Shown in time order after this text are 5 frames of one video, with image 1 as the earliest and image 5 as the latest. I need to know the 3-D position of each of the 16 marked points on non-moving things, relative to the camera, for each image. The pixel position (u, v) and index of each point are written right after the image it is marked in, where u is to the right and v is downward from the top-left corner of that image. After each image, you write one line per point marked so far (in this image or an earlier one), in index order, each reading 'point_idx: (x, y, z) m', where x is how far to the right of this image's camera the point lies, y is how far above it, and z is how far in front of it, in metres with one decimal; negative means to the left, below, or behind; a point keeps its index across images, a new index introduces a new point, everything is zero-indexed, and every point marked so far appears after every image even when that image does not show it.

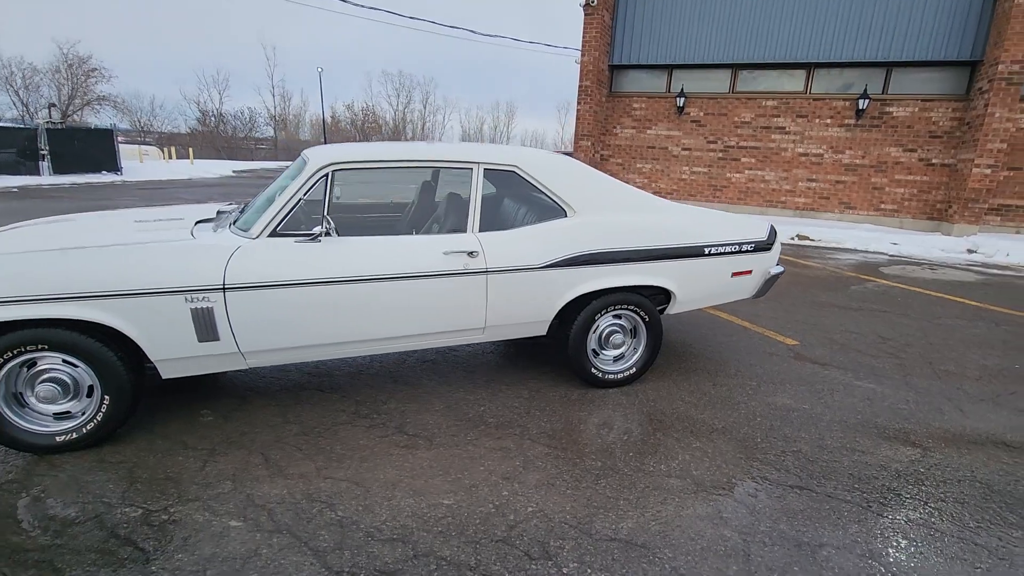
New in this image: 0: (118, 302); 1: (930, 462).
0: (-2.0, -0.1, +2.7) m
1: (+2.3, -0.9, +2.9) m
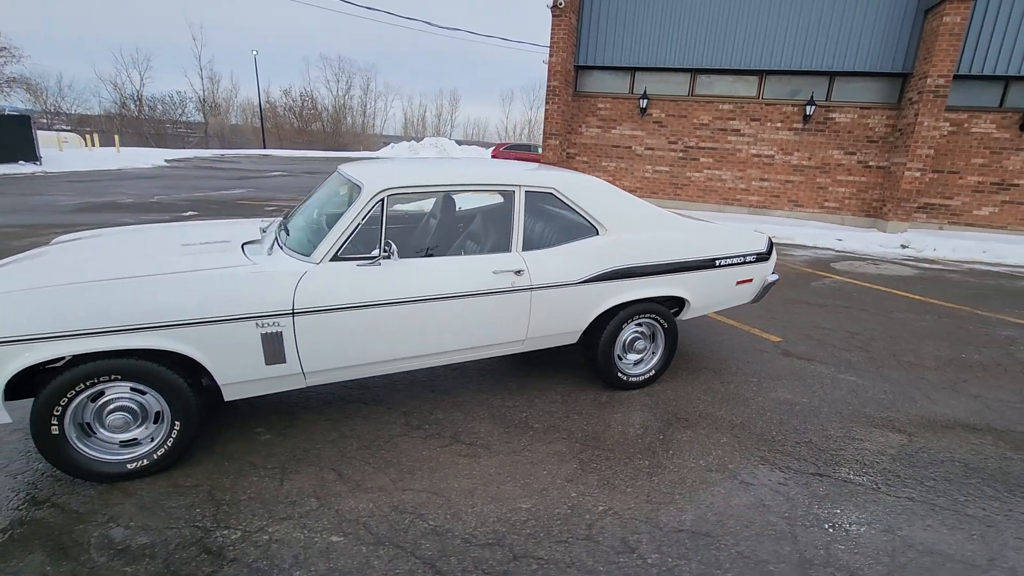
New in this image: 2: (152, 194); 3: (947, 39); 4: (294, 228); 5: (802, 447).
0: (-1.6, -0.2, +2.7) m
1: (+2.6, -1.0, +3.4) m
2: (-10.1, +2.6, +15.1) m
3: (+7.7, +4.4, +9.5) m
4: (-1.4, +0.4, +3.5) m
5: (+1.8, -1.0, +3.4) m
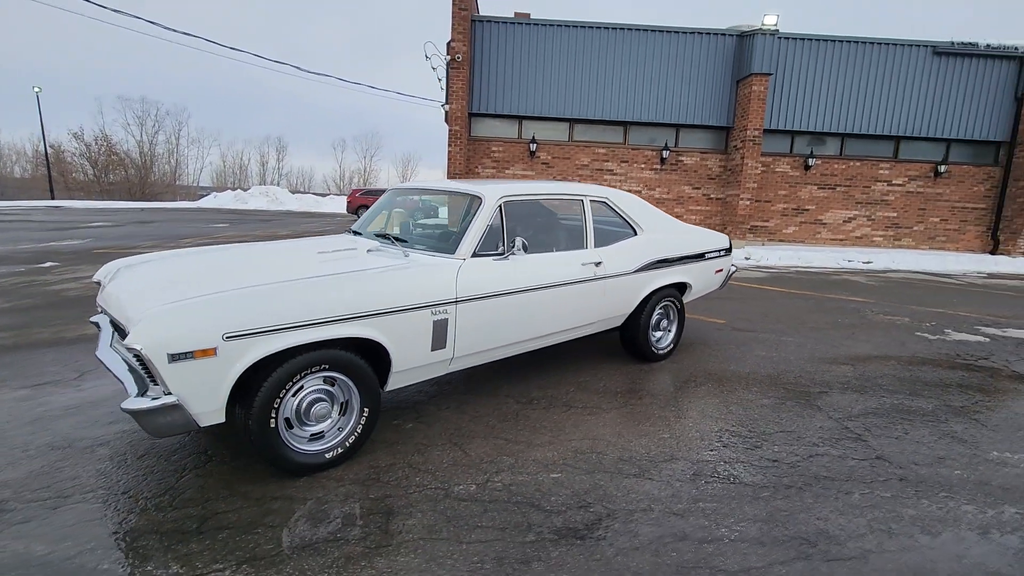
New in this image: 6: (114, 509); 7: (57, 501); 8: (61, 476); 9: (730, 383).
0: (-0.7, -0.2, +3.0) m
1: (+3.2, -0.7, +4.9) m
2: (-12.7, +0.9, +12.3) m
3: (+5.7, +4.3, +12.5) m
4: (-0.8, +0.4, +3.8) m
5: (+2.5, -0.8, +4.6) m
6: (-1.9, -1.0, +2.5) m
7: (-2.2, -1.0, +2.6) m
8: (-2.3, -1.0, +2.8) m
9: (+1.8, -0.8, +4.5) m
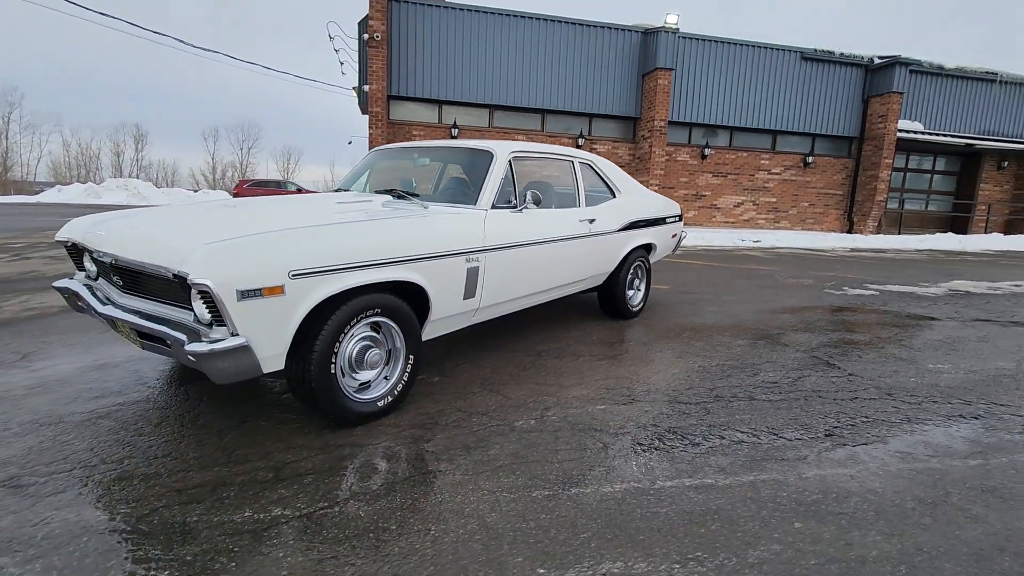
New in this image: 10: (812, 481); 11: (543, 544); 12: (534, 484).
0: (-0.5, +0.1, +3.0) m
1: (+3.0, -0.3, +5.6) m
2: (-14.2, +0.8, +9.7) m
3: (+3.8, +4.9, +13.6) m
4: (-0.7, +0.7, +3.8) m
5: (+2.3, -0.4, +5.2) m
6: (-1.5, -0.8, +2.3) m
7: (-1.8, -0.8, +2.2) m
8: (-2.0, -0.7, +2.4) m
9: (+1.7, -0.4, +4.9) m
10: (+1.3, -0.8, +2.3) m
11: (+0.1, -0.9, +1.9) m
12: (+0.1, -0.8, +2.2) m
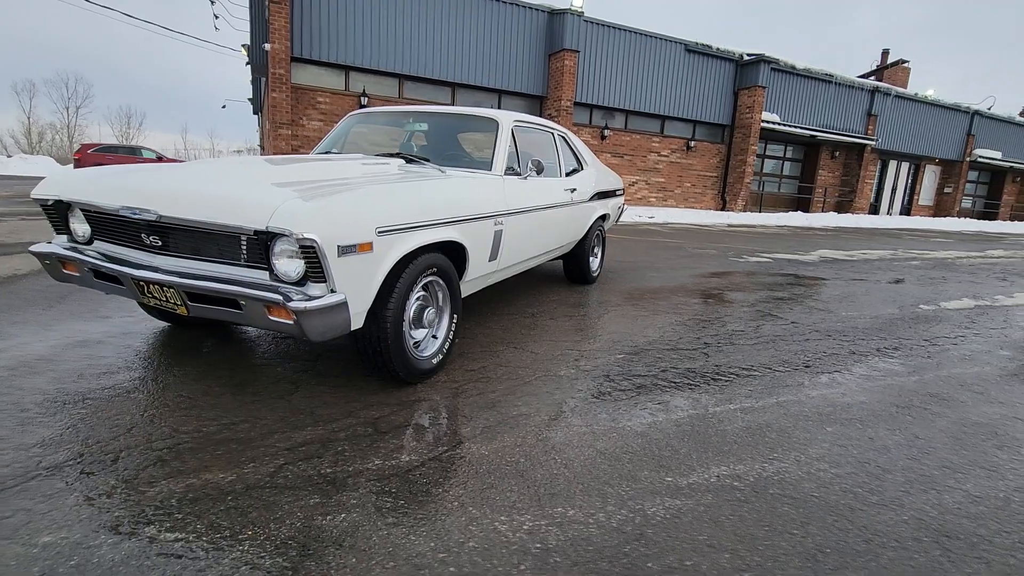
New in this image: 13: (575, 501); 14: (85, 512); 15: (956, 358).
0: (-0.3, +0.4, +3.1) m
1: (+2.5, +0.1, +6.4) m
2: (-15.1, +1.0, +6.5) m
3: (+1.4, +5.6, +14.1) m
4: (-0.7, +0.9, +3.7) m
5: (+2.0, 0.0, +5.8) m
6: (-1.0, -0.6, +2.2) m
7: (-1.4, -0.6, +2.1) m
8: (-1.6, -0.6, +2.2) m
9: (+1.5, 0.0, +5.5) m
10: (+1.6, -0.6, +2.9) m
11: (+0.6, -0.7, +2.2) m
12: (+0.5, -0.6, +2.5) m
13: (+0.2, -0.7, +1.9) m
14: (-1.3, -0.7, +1.7) m
15: (+3.1, -0.5, +3.7) m
